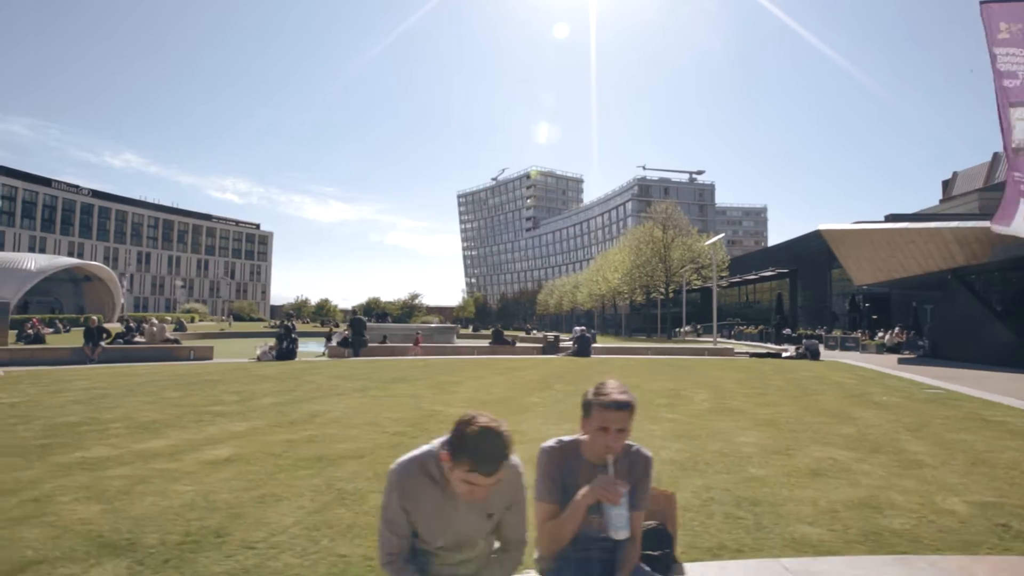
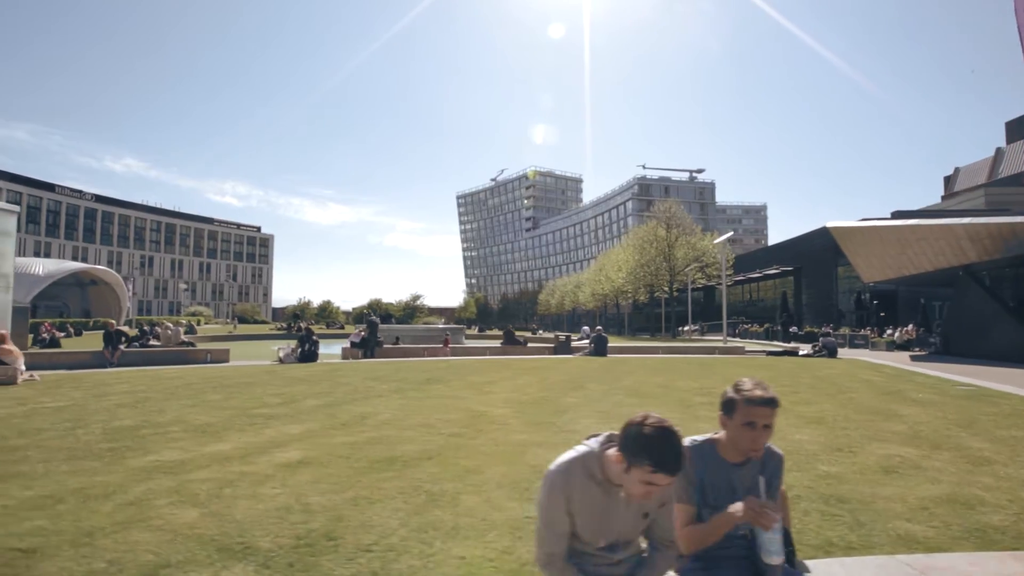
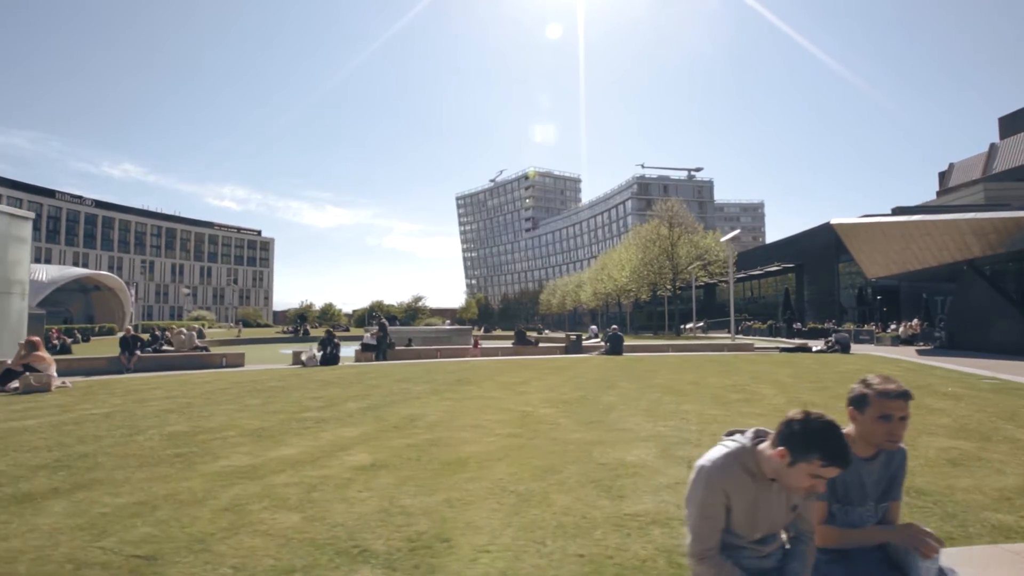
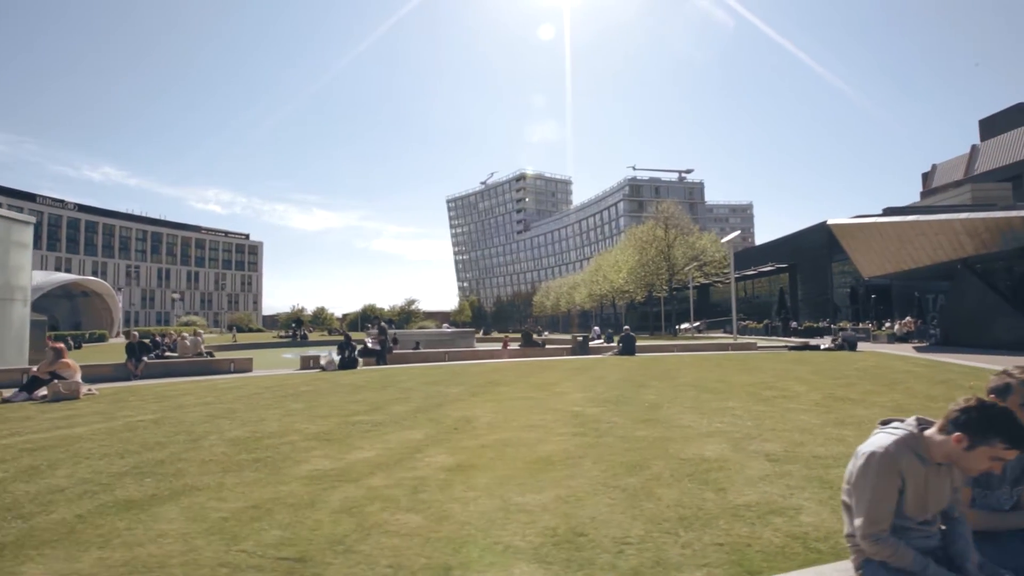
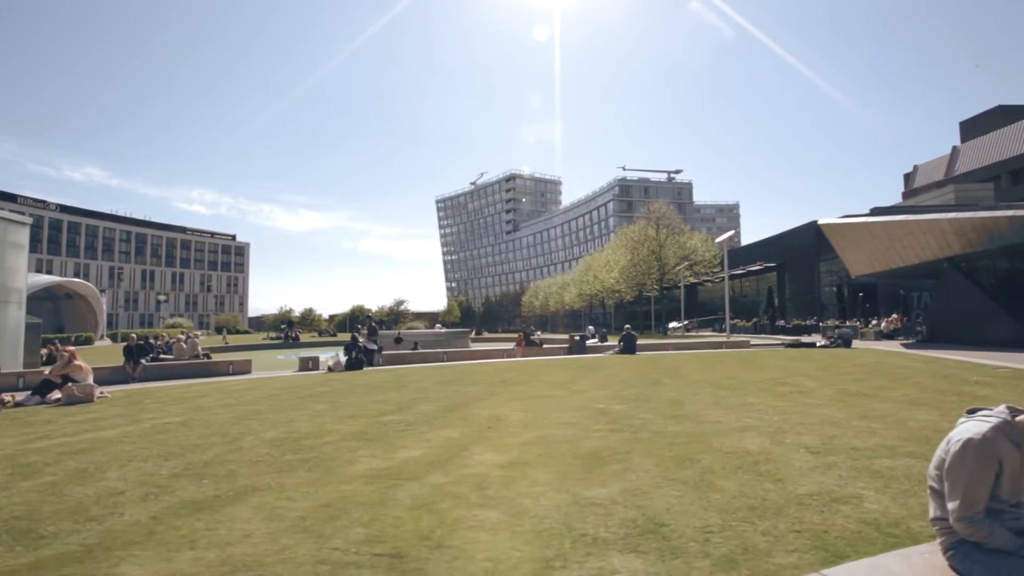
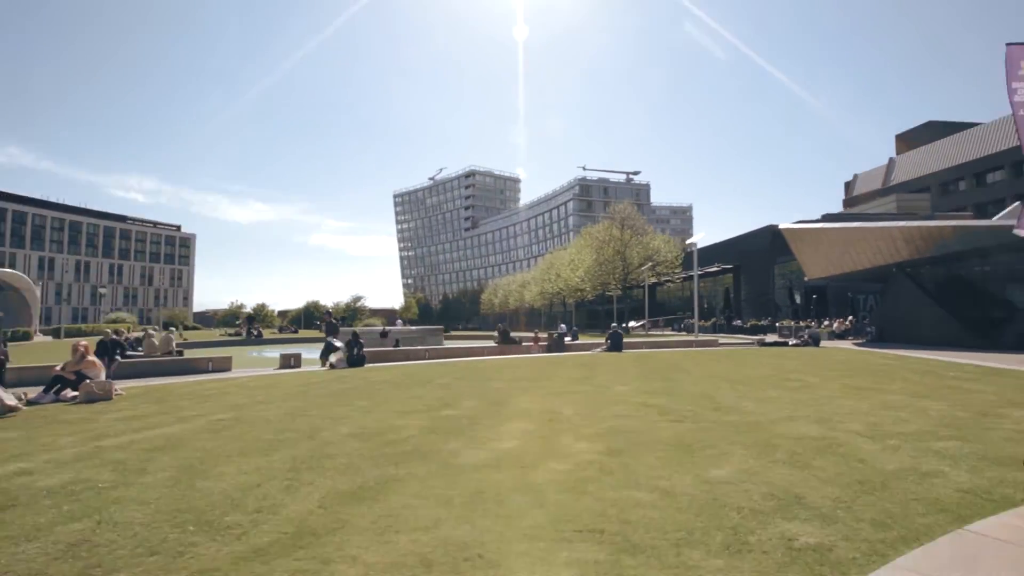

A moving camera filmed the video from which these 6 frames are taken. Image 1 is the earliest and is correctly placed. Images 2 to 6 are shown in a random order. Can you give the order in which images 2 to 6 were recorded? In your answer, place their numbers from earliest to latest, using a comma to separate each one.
2, 3, 4, 5, 6
